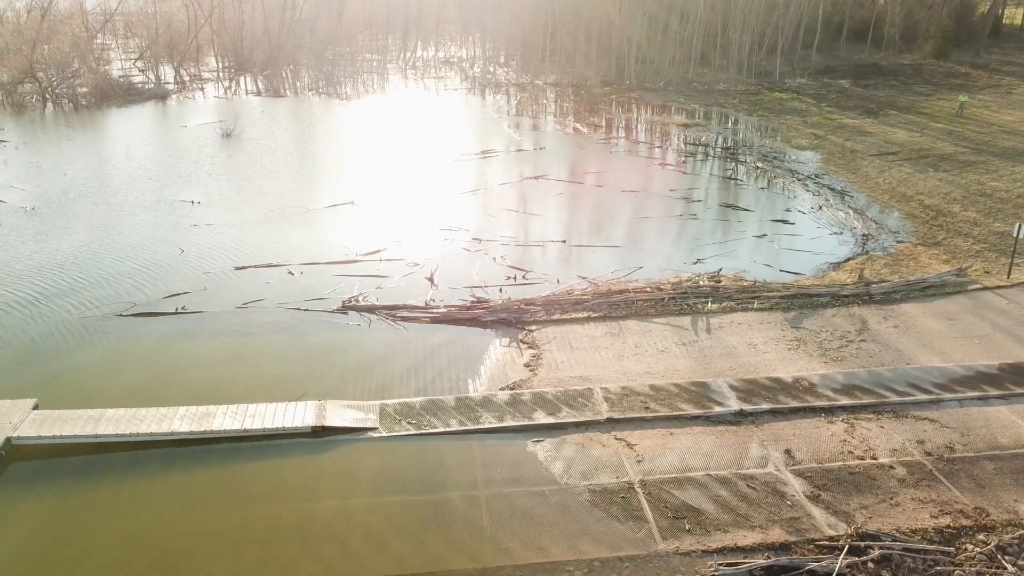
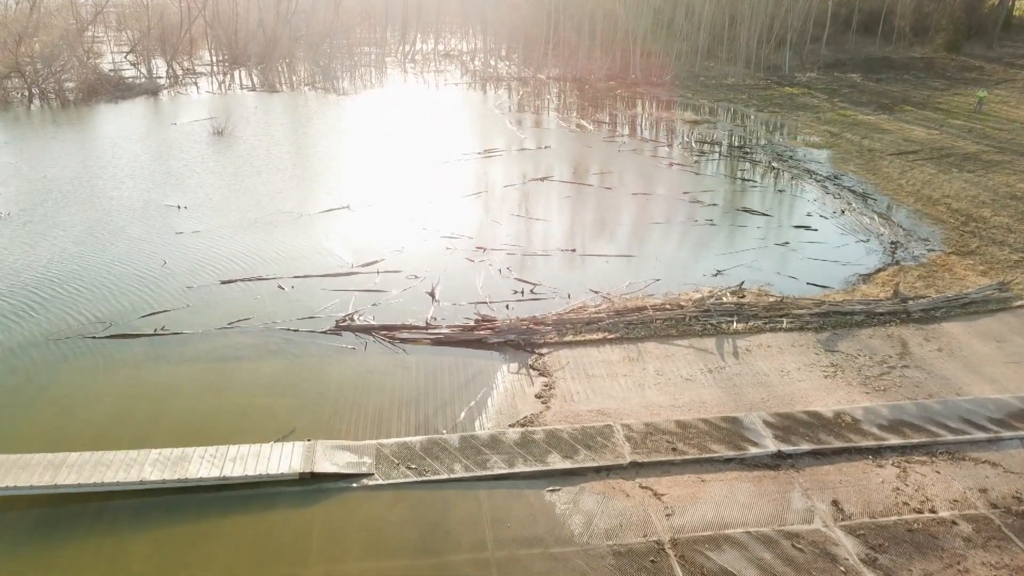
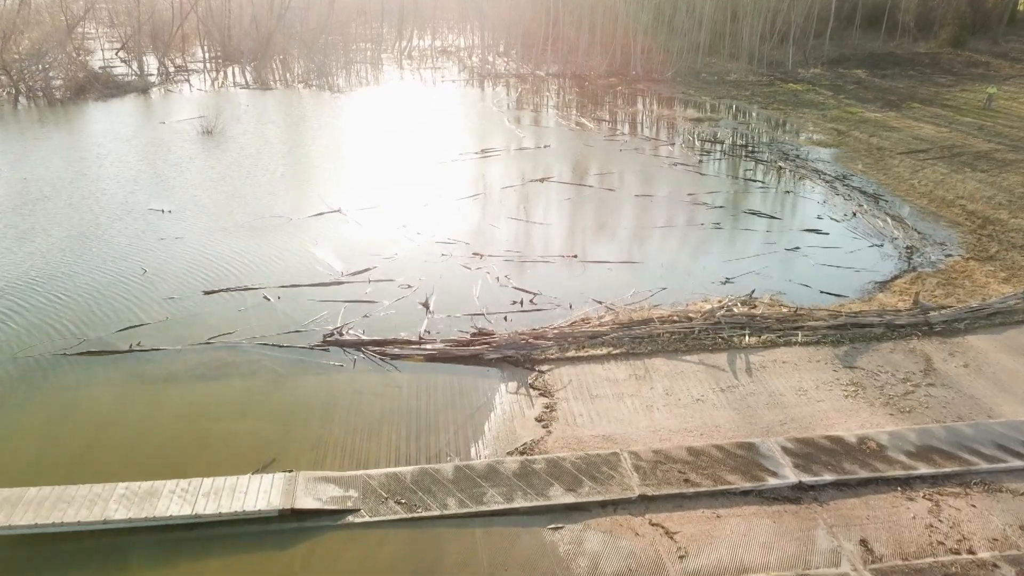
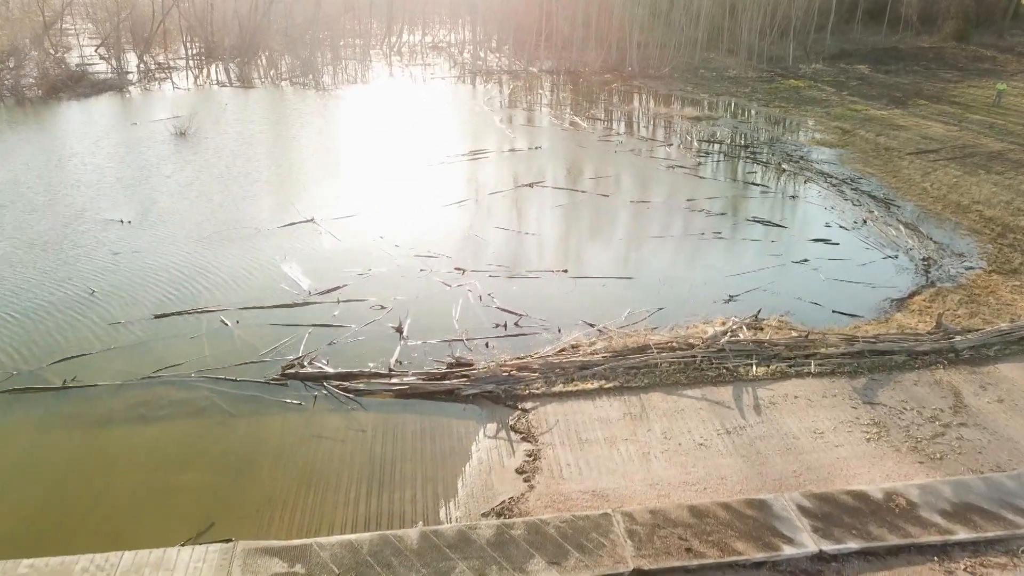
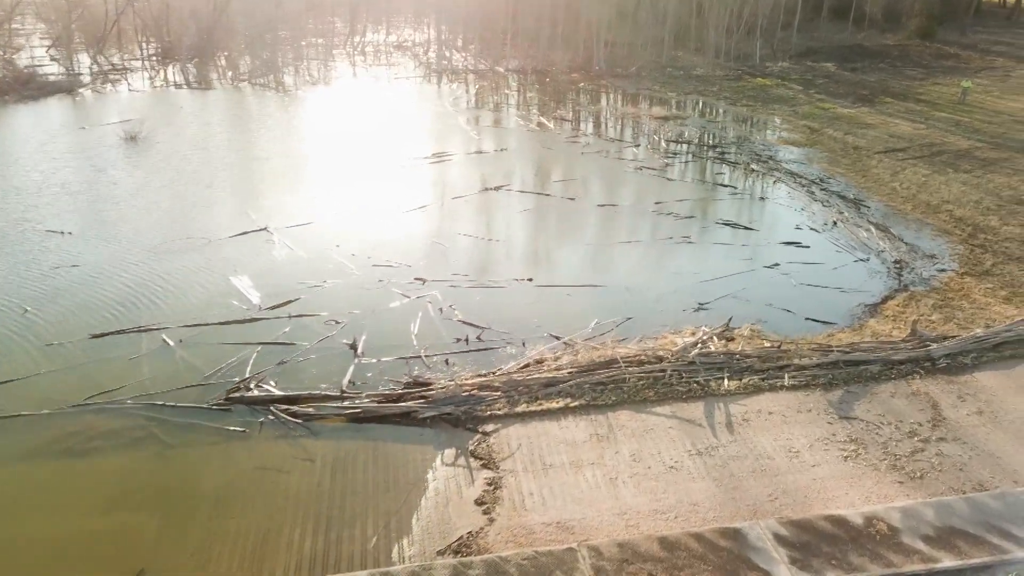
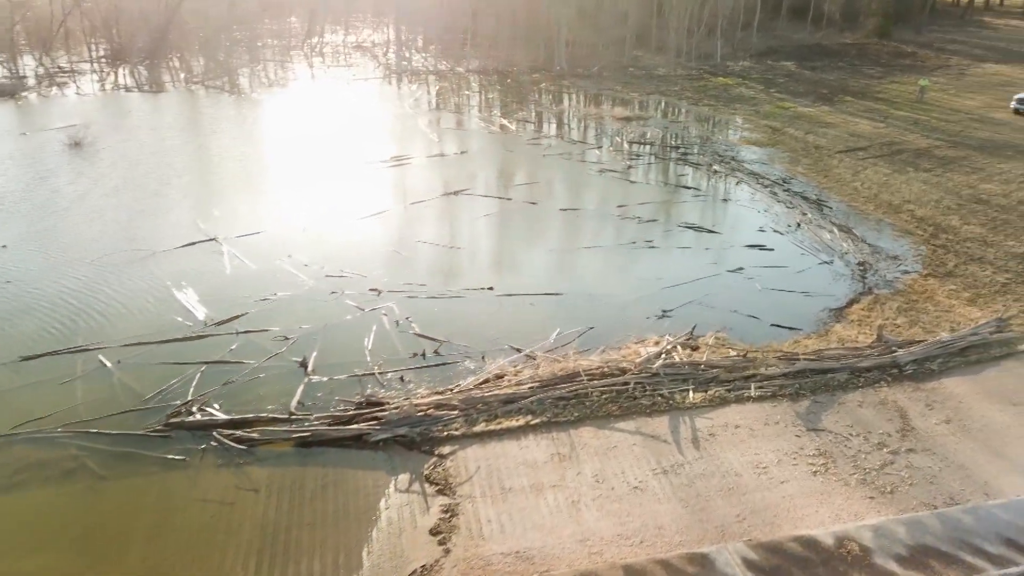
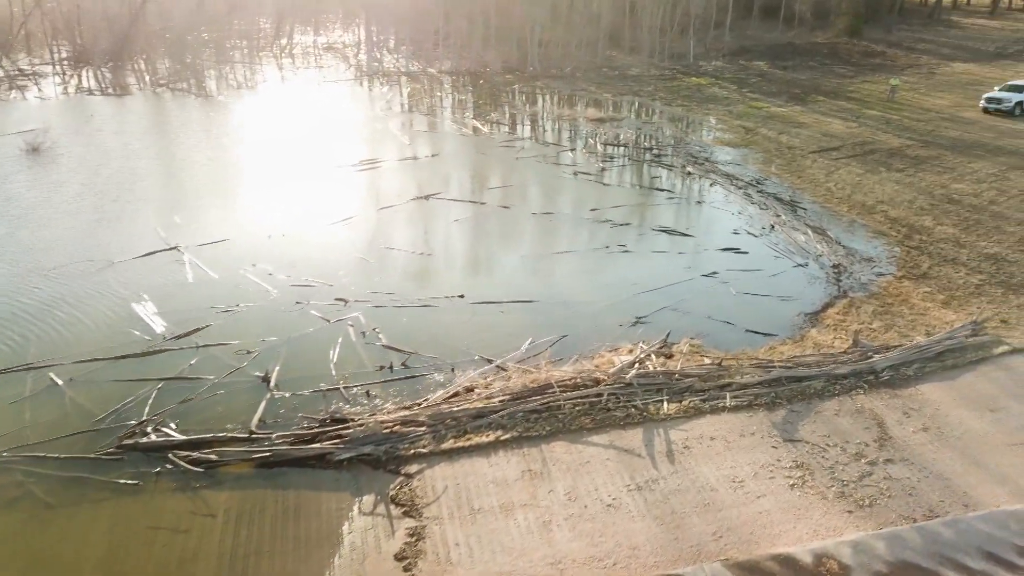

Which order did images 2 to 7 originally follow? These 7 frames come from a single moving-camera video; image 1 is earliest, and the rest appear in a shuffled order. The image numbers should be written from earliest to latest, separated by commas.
2, 3, 4, 5, 6, 7
